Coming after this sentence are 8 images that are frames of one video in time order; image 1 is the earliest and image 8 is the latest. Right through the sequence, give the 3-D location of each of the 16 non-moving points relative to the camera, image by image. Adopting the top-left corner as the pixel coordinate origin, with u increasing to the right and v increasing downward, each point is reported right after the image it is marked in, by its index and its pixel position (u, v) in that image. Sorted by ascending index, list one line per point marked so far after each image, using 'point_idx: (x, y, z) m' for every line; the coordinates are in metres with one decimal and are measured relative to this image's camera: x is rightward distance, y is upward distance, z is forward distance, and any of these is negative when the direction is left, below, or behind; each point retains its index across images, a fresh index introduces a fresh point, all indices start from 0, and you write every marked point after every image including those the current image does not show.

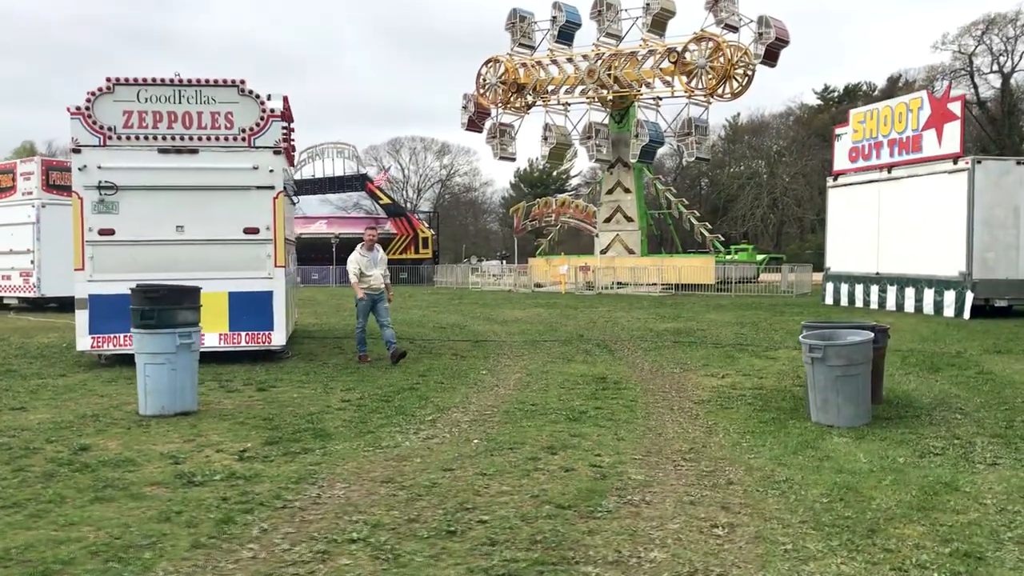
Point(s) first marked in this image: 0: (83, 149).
0: (-4.3, +1.4, +10.1) m
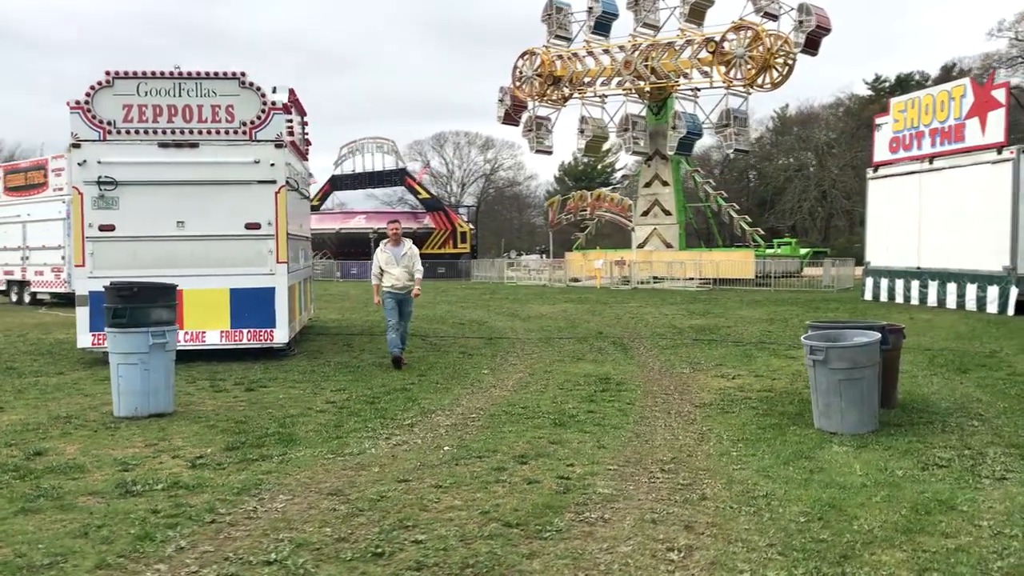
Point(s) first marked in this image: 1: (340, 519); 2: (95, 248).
0: (-4.3, +1.4, +9.9) m
1: (-0.7, -1.0, +4.2) m
2: (-4.2, +0.4, +10.1) m
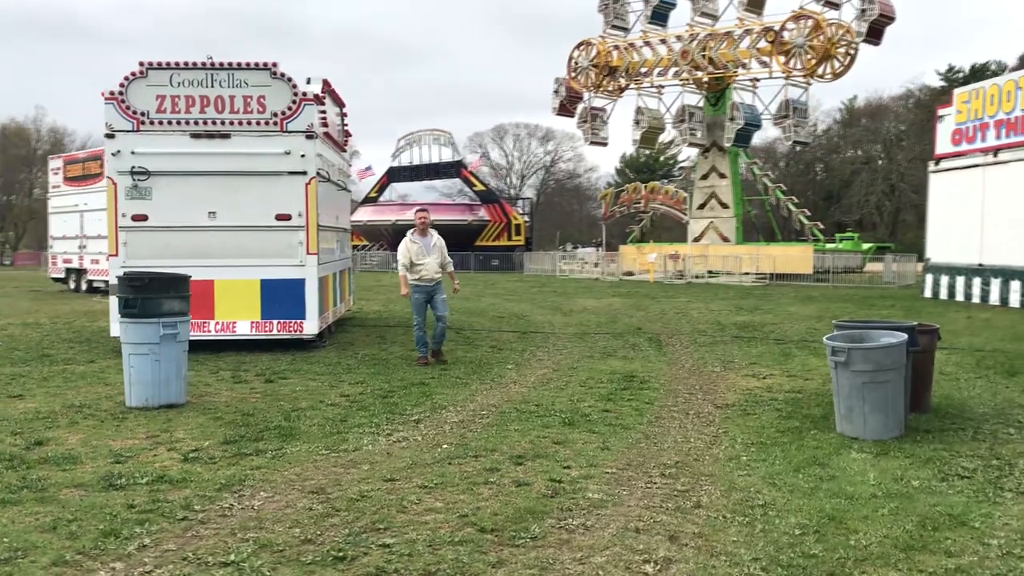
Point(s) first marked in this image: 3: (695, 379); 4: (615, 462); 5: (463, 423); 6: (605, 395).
0: (-4.0, +1.6, +10.0) m
1: (-0.8, -0.9, +4.1) m
2: (-3.9, +0.5, +10.1) m
3: (+1.6, -0.8, +8.5) m
4: (+0.5, -0.9, +5.2) m
5: (-0.3, -0.9, +6.3) m
6: (+0.7, -0.8, +7.5) m
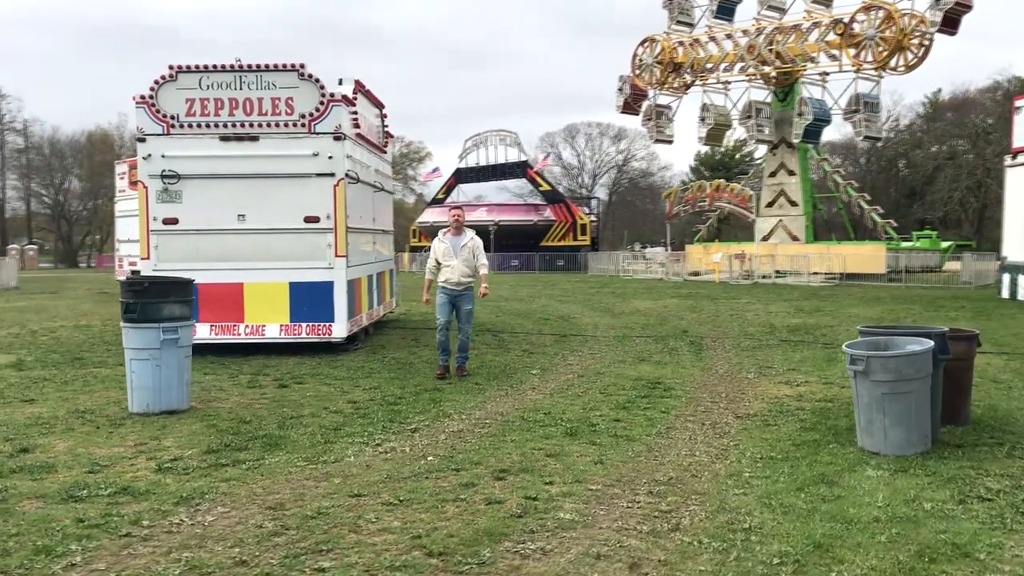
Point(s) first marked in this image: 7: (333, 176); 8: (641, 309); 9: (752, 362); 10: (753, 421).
0: (-3.7, +1.5, +10.0) m
1: (-1.0, -1.0, +3.9) m
2: (-3.6, +0.5, +10.2) m
3: (+1.7, -0.8, +8.1) m
4: (+0.5, -0.9, +4.9) m
5: (-0.3, -0.9, +6.0) m
6: (+0.8, -0.8, +7.2) m
7: (-1.8, +1.2, +10.2) m
8: (+2.3, -0.4, +17.5) m
9: (+2.4, -0.7, +9.8) m
10: (+1.6, -0.9, +6.6) m
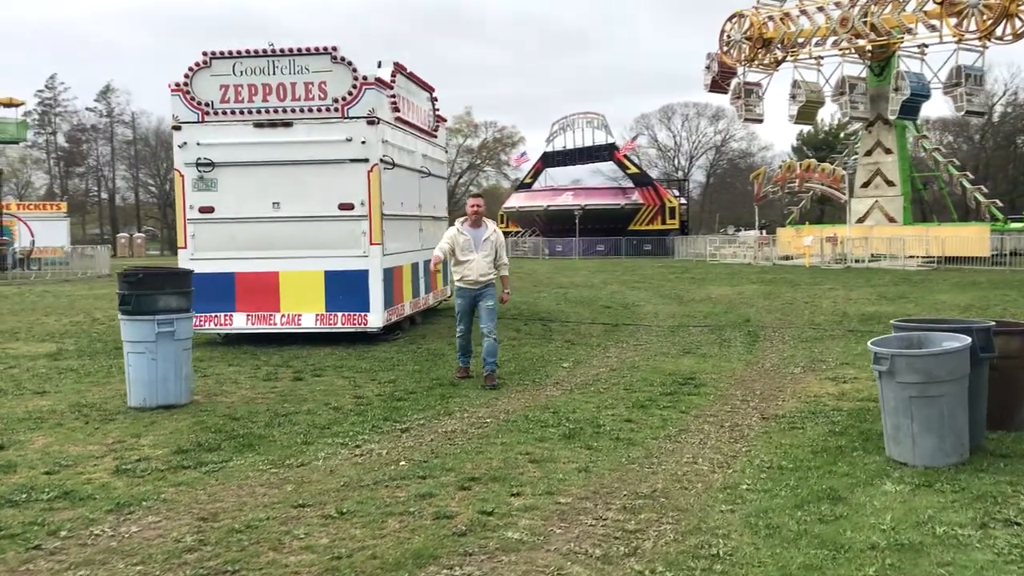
0: (-3.3, +1.6, +10.0) m
1: (-1.2, -1.0, +3.6) m
2: (-3.2, +0.6, +10.1) m
3: (+1.9, -0.7, +7.5) m
4: (+0.3, -0.9, +4.5) m
5: (-0.3, -0.8, +5.7) m
6: (+0.9, -0.8, +6.7) m
7: (-1.5, +1.3, +9.9) m
8: (+3.4, -0.1, +16.8) m
9: (+2.7, -0.6, +9.1) m
10: (+1.6, -0.8, +6.0) m
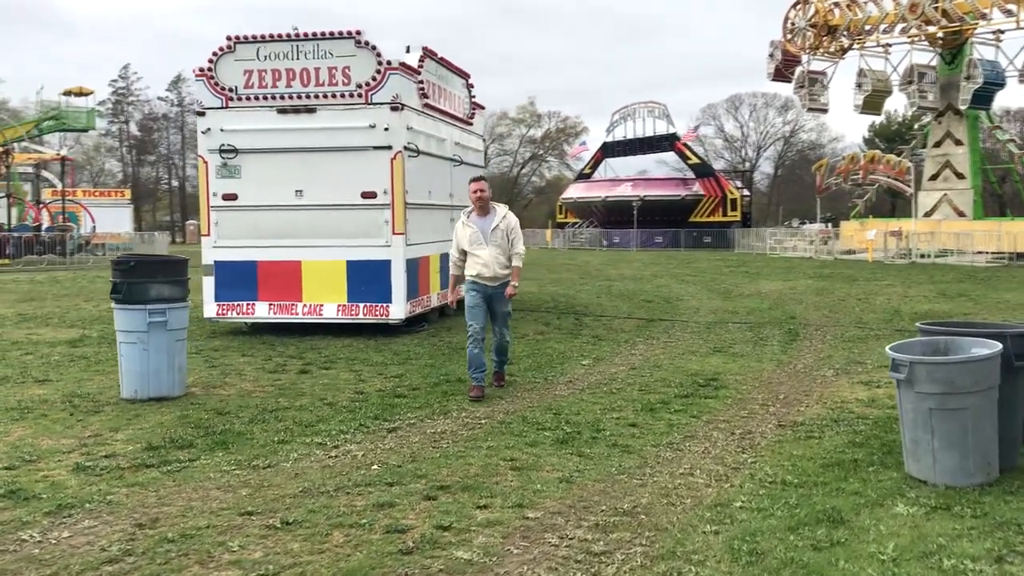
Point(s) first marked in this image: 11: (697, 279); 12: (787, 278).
0: (-3.0, +1.7, +9.8) m
1: (-1.4, -0.9, +3.3) m
2: (-2.9, +0.7, +9.9) m
3: (+2.0, -0.7, +7.0) m
4: (+0.2, -0.9, +4.1) m
5: (-0.4, -0.8, +5.3) m
6: (+0.9, -0.7, +6.3) m
7: (-1.2, +1.4, +9.7) m
8: (+4.1, -0.1, +16.2) m
9: (+2.9, -0.6, +8.6) m
10: (+1.6, -0.8, +5.6) m
11: (+3.6, +0.2, +19.4) m
12: (+5.5, +0.2, +19.8) m
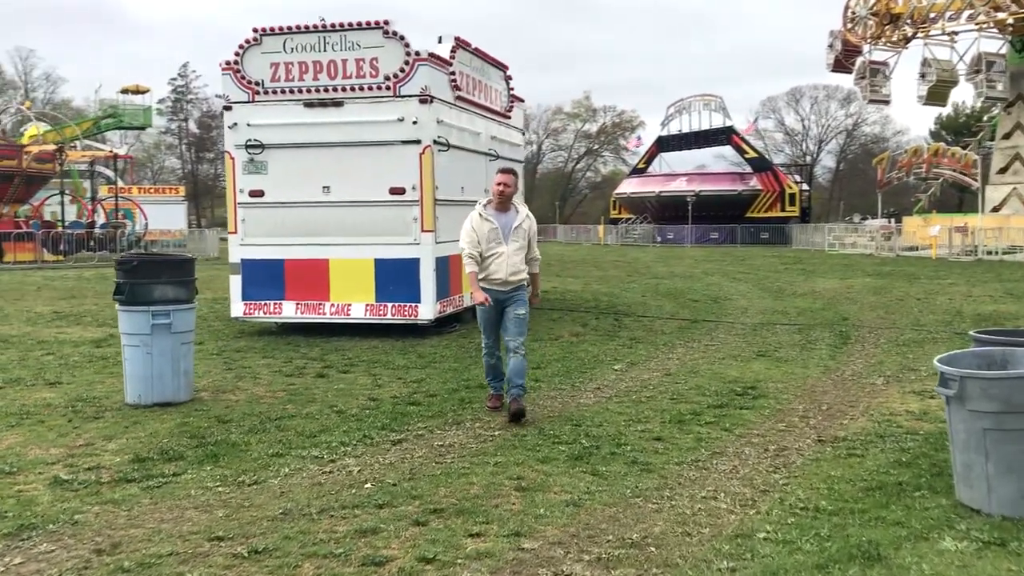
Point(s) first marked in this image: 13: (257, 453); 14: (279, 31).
0: (-2.7, +1.8, +9.6) m
1: (-1.5, -0.9, +3.0) m
2: (-2.6, +0.7, +9.7) m
3: (+2.1, -0.7, +6.5) m
4: (+0.2, -0.9, +3.7) m
5: (-0.3, -0.8, +5.0) m
6: (+1.0, -0.7, +5.9) m
7: (-0.9, +1.4, +9.3) m
8: (+4.8, 0.0, +15.5) m
9: (+3.1, -0.6, +8.0) m
10: (+1.7, -0.8, +5.1) m
11: (+4.5, +0.2, +18.8) m
12: (+6.4, +0.2, +19.1) m
13: (-1.2, -0.8, +4.8) m
14: (-2.2, +2.5, +9.5) m
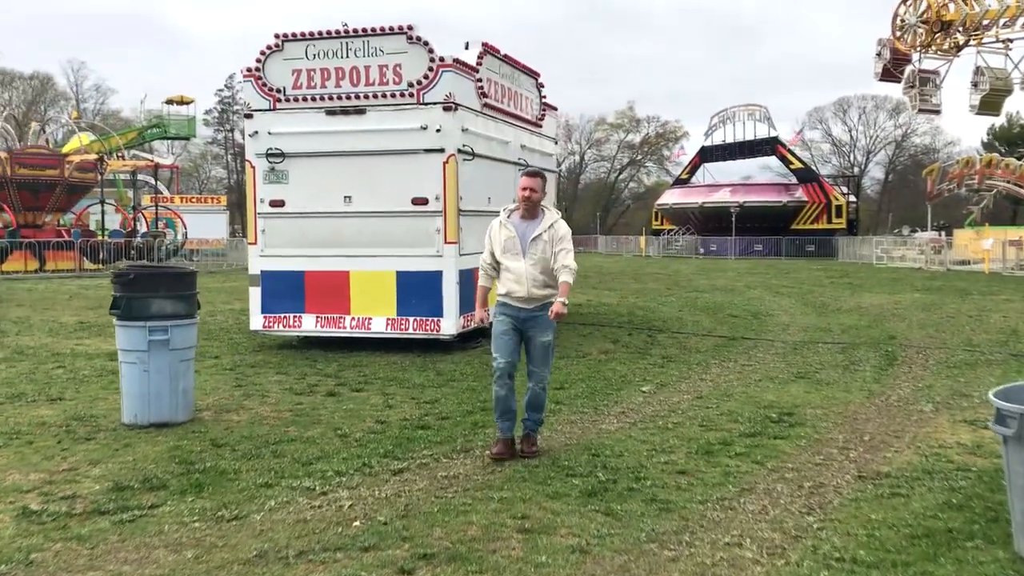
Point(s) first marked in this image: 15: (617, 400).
0: (-2.4, +1.6, +9.3) m
1: (-1.5, -1.0, +2.7) m
2: (-2.3, +0.6, +9.4) m
3: (+2.3, -0.8, +6.1) m
4: (+0.2, -1.0, +3.3) m
5: (-0.3, -0.9, +4.6) m
6: (+1.1, -0.8, +5.4) m
7: (-0.6, +1.2, +9.0) m
8: (+5.3, -0.3, +14.9) m
9: (+3.3, -0.7, +7.5) m
10: (+1.7, -0.9, +4.6) m
11: (+5.1, 0.0, +18.2) m
12: (+7.0, -0.1, +18.4) m
13: (-1.2, -0.9, +4.5) m
14: (-2.0, +2.3, +9.2) m
15: (+0.7, -0.8, +6.8) m
